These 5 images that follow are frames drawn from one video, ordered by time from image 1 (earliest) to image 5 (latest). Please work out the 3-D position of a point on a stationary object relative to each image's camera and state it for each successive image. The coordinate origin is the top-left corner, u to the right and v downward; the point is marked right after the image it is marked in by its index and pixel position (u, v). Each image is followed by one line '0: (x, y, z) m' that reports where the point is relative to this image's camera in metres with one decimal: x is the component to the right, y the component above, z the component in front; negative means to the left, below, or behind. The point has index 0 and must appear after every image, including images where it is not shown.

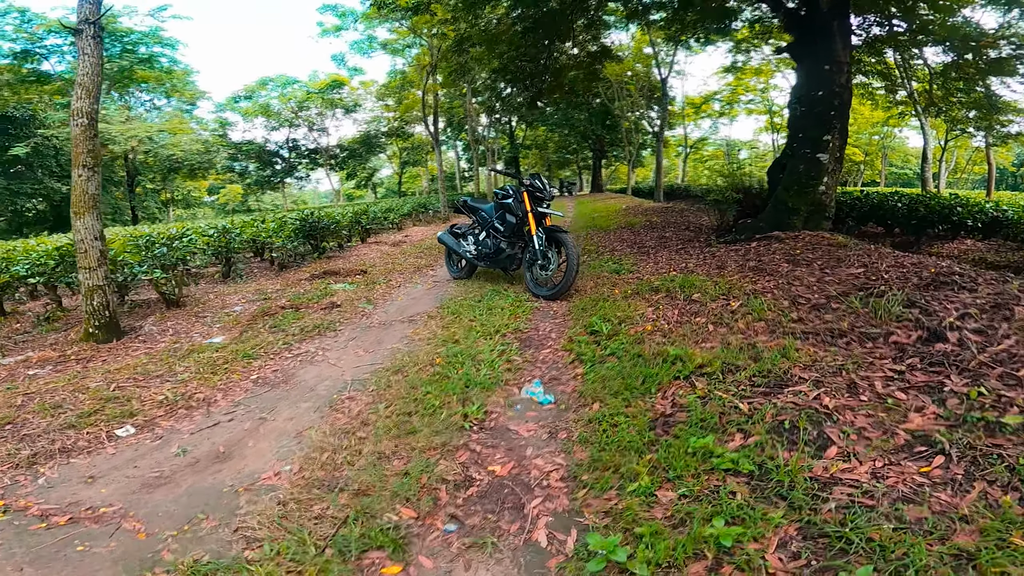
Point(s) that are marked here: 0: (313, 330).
0: (-1.9, -0.4, +4.7) m
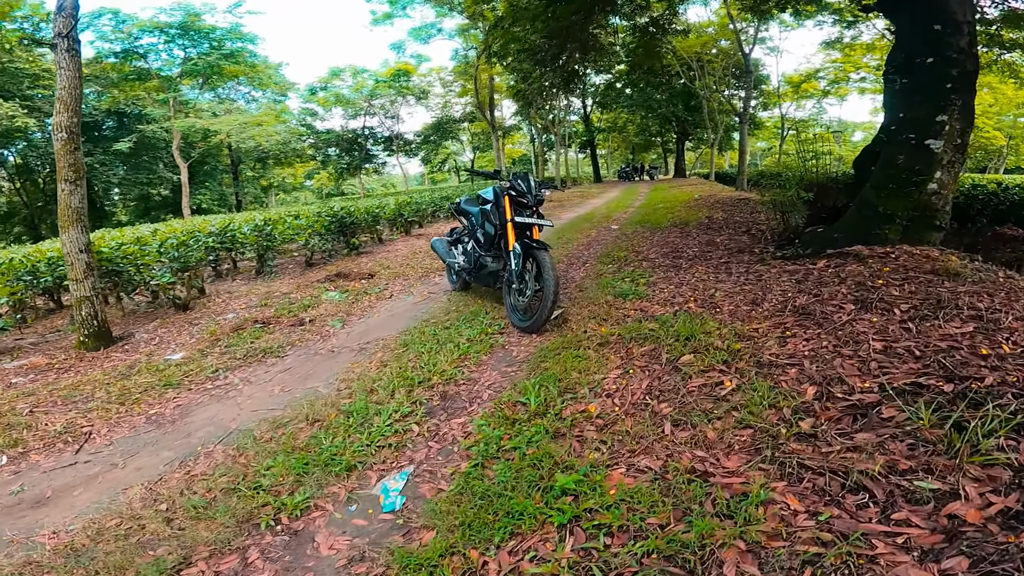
0: (-2.2, -0.6, +4.3) m
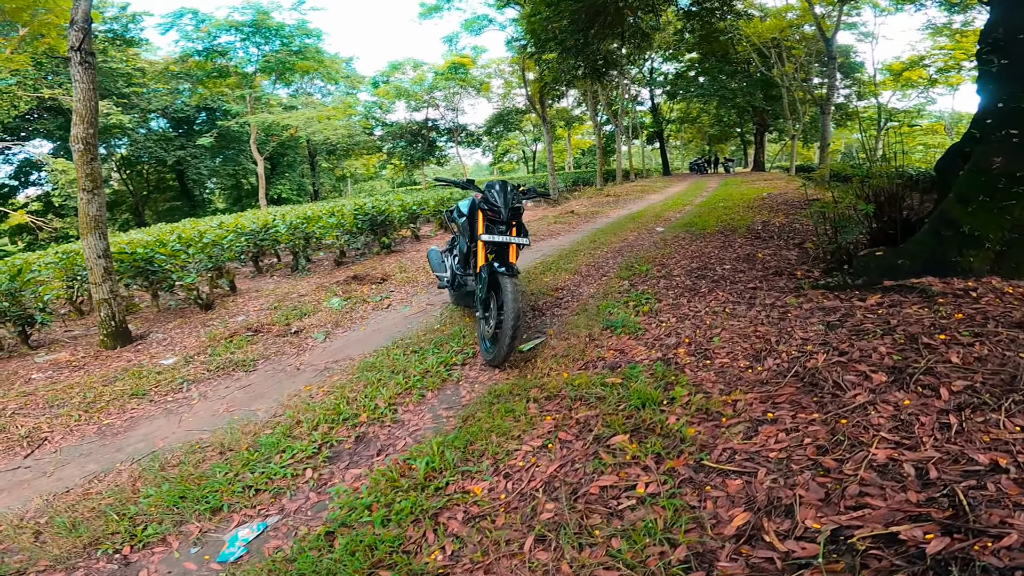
0: (-2.4, -0.7, +4.3) m
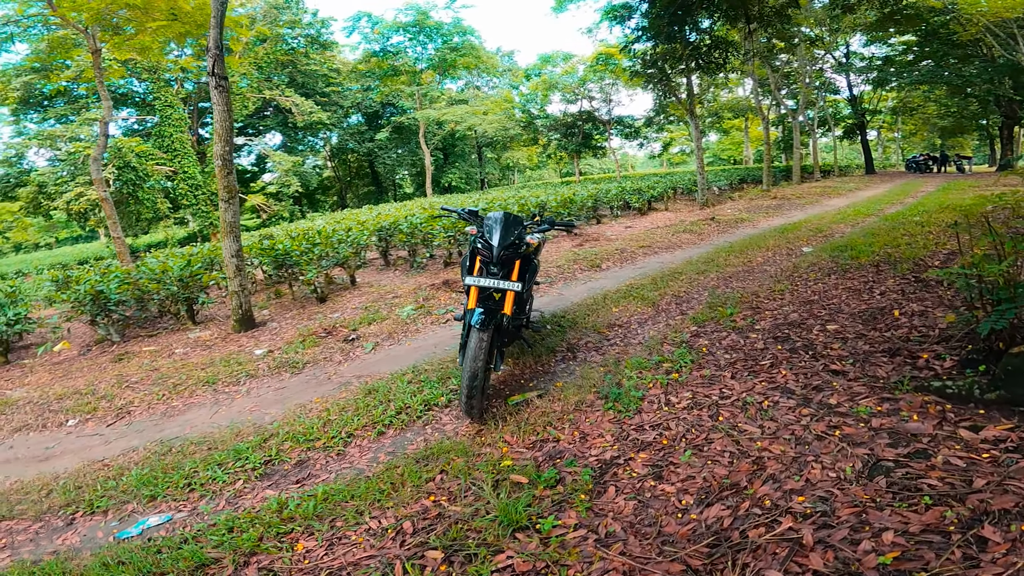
0: (-2.3, -0.8, +4.9) m
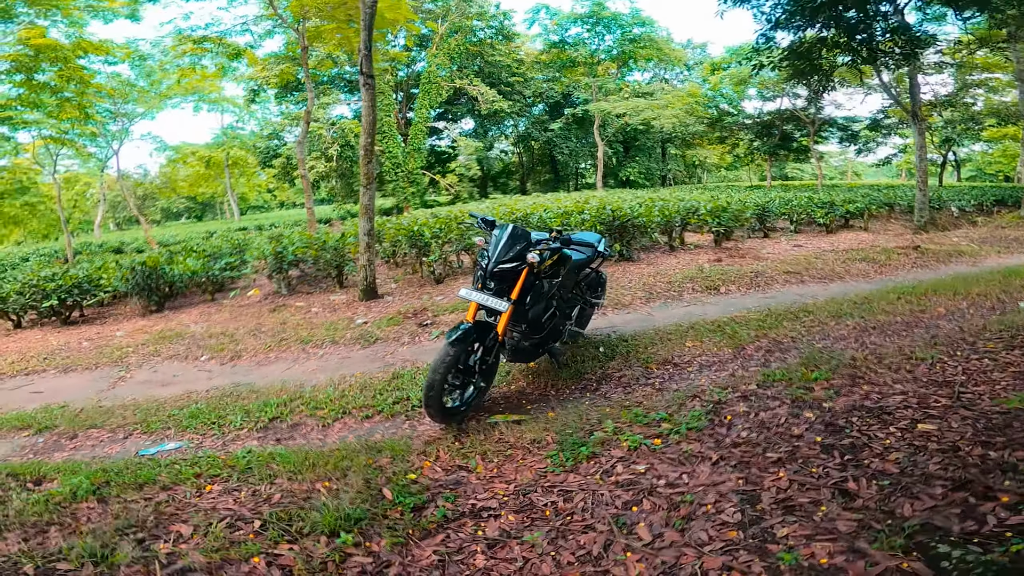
0: (-1.7, -0.6, +5.8) m
